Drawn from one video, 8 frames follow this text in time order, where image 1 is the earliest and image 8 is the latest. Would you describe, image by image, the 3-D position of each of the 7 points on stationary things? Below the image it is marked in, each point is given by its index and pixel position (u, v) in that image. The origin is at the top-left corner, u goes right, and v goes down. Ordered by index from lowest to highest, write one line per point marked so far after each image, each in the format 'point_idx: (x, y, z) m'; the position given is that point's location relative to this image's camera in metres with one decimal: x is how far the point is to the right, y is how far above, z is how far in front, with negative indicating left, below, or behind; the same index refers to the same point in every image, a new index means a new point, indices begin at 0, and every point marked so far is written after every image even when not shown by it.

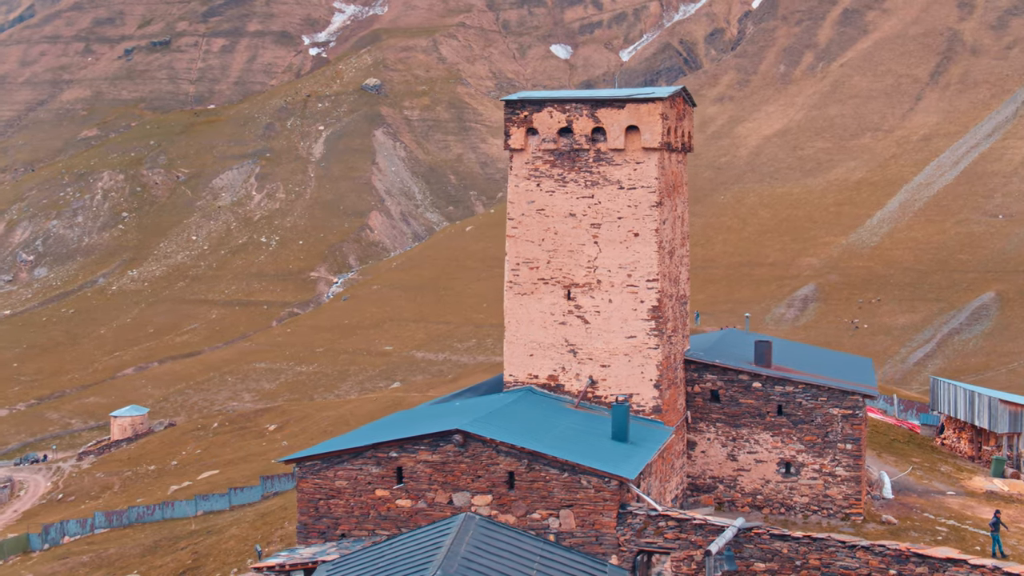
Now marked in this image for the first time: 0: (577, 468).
0: (+0.7, -1.8, +15.0) m
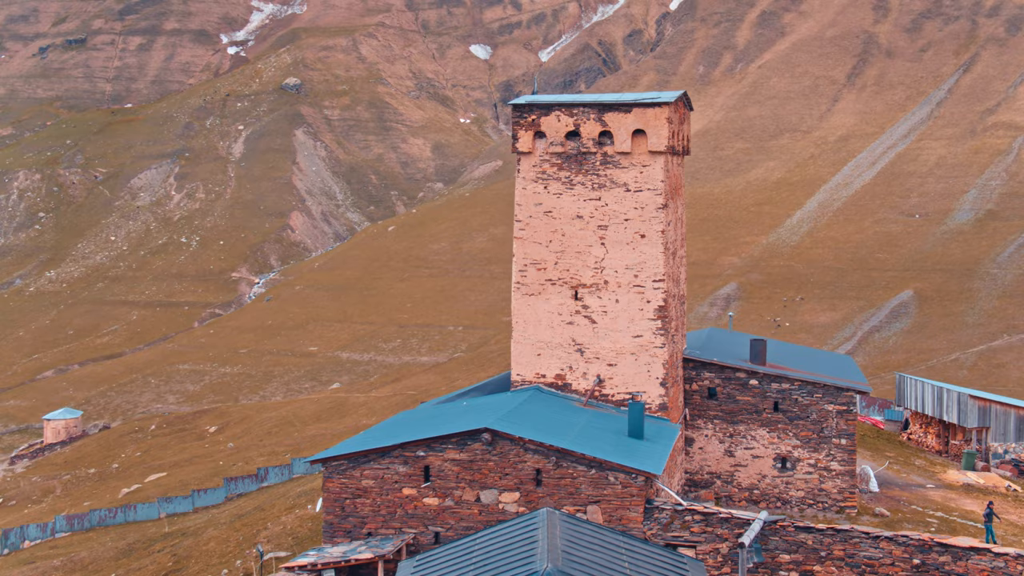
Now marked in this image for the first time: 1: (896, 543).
0: (+1.0, -1.8, +15.3) m
1: (+3.8, -2.5, +14.6) m
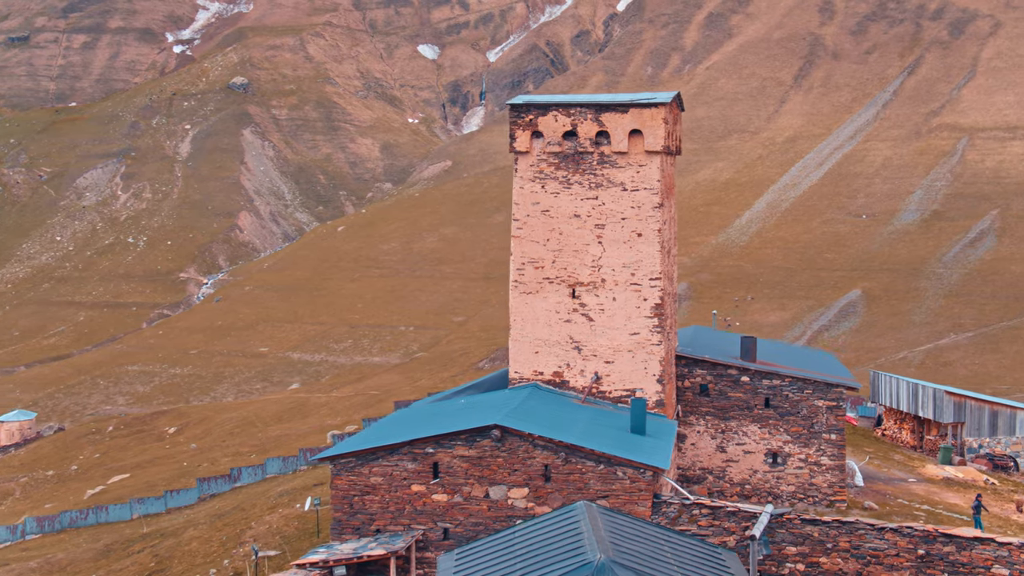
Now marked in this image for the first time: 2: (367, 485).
0: (+1.1, -1.8, +15.5) m
1: (+3.9, -2.5, +14.9) m
2: (-1.6, -2.2, +16.1) m
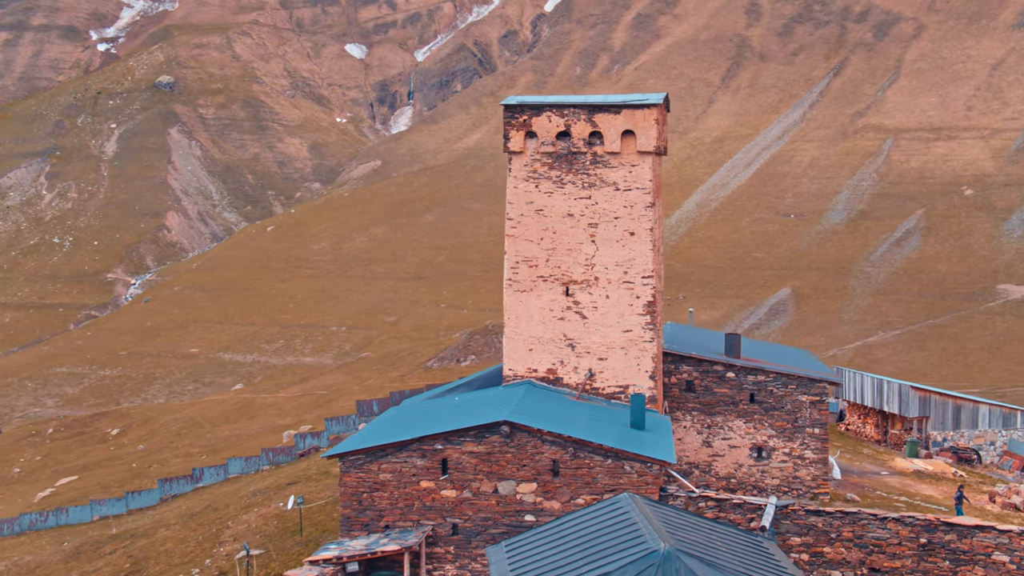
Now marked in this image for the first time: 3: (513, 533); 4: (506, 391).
0: (+1.2, -1.8, +15.8) m
1: (+4.1, -2.5, +15.3) m
2: (-1.5, -2.1, +16.3) m
3: (0.0, -2.7, +16.0) m
4: (-0.1, -1.3, +18.8) m
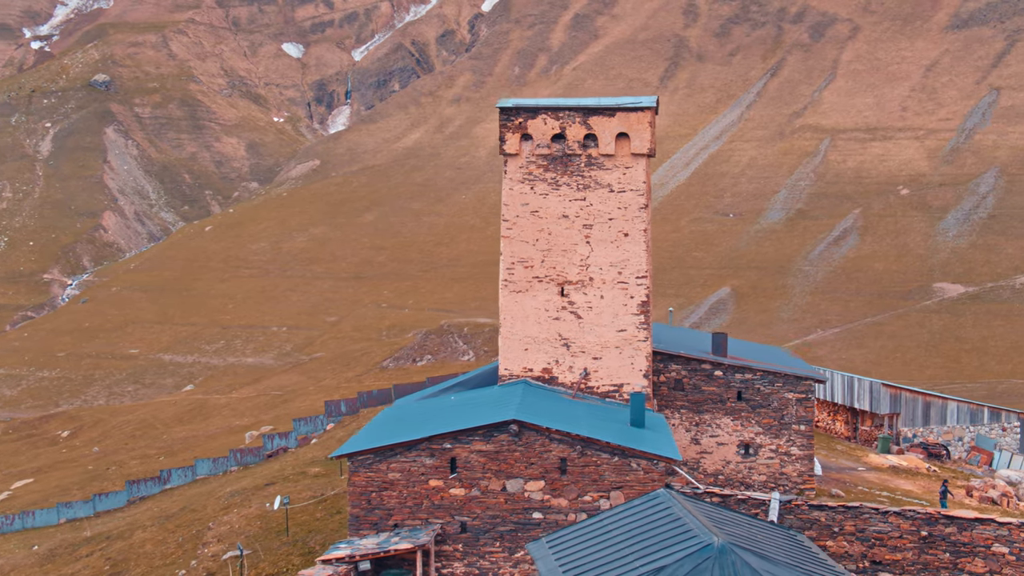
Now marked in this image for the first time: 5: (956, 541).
0: (+1.3, -1.8, +16.1) m
1: (+4.2, -2.5, +15.7) m
2: (-1.4, -2.2, +16.4) m
3: (+0.1, -2.7, +16.2) m
4: (-0.1, -1.3, +19.0) m
5: (+4.7, -2.7, +15.5) m
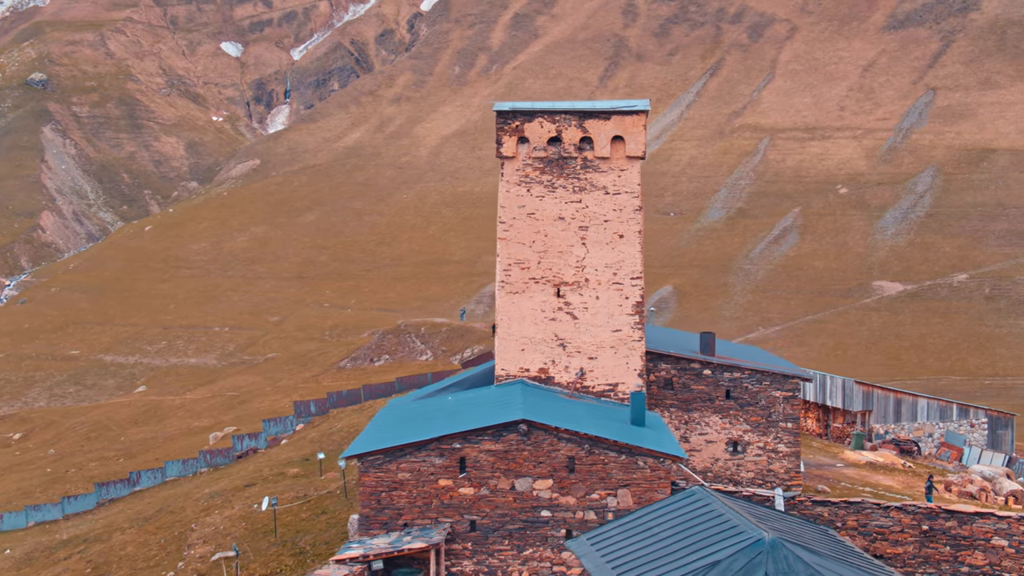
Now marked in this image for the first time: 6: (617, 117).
0: (+1.4, -1.8, +16.4) m
1: (+4.3, -2.5, +16.2) m
2: (-1.3, -2.2, +16.6) m
3: (+0.2, -2.7, +16.4) m
4: (-0.1, -1.3, +19.2) m
5: (+4.8, -2.7, +16.0) m
6: (+1.4, +2.3, +19.7) m
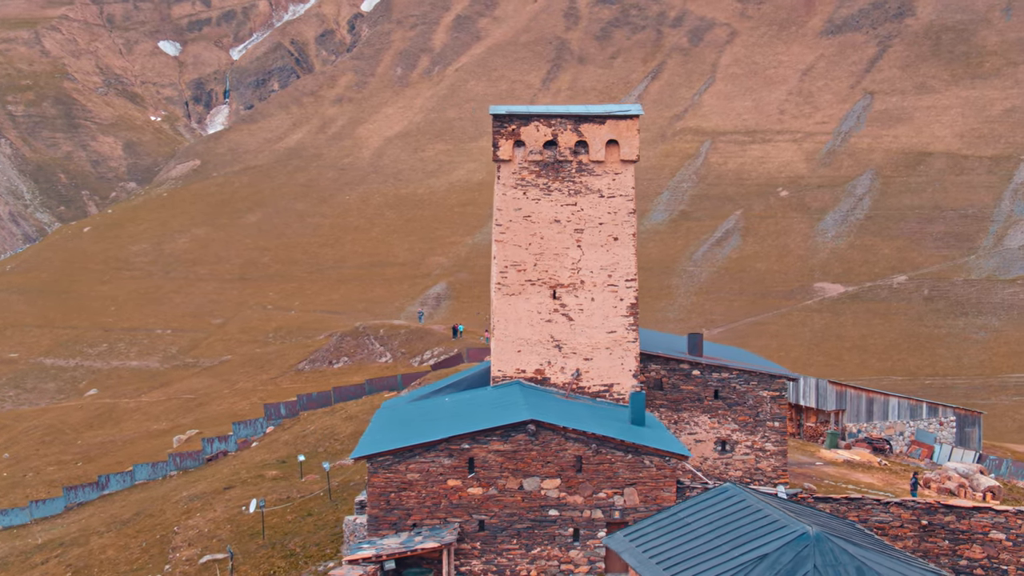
0: (+1.5, -1.8, +16.7) m
1: (+4.4, -2.5, +16.6) m
2: (-1.2, -2.2, +16.8) m
3: (+0.3, -2.7, +16.6) m
4: (-0.2, -1.4, +19.4) m
5: (+4.9, -2.7, +16.4) m
6: (+1.3, +2.2, +19.9) m
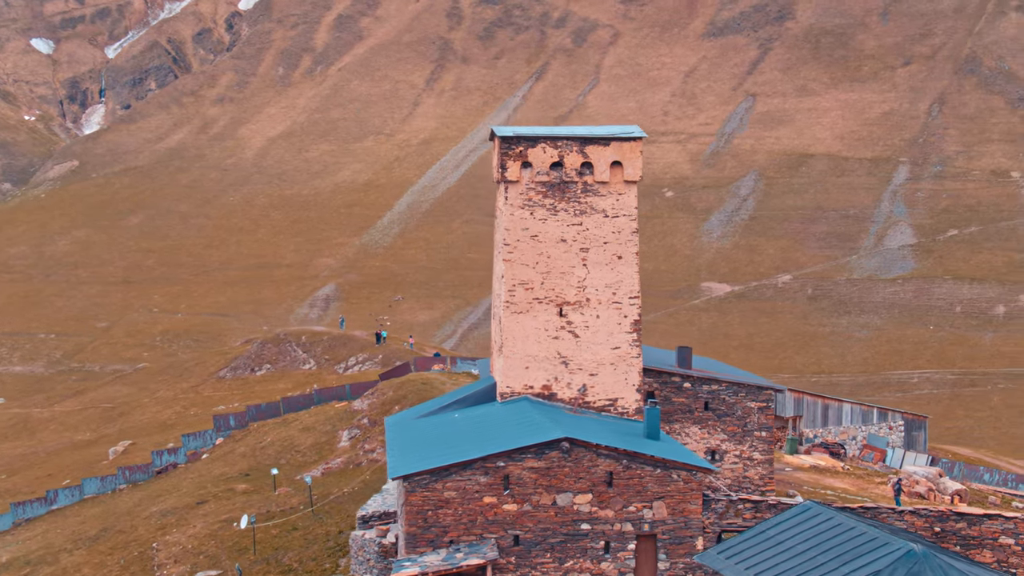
0: (+1.9, -2.1, +17.3) m
1: (+4.8, -2.7, +17.4) m
2: (-0.9, -2.5, +17.2) m
3: (+0.7, -3.0, +17.2) m
4: (0.0, -1.6, +19.9) m
5: (+5.3, -2.9, +17.3) m
6: (+1.4, +2.0, +20.5) m
